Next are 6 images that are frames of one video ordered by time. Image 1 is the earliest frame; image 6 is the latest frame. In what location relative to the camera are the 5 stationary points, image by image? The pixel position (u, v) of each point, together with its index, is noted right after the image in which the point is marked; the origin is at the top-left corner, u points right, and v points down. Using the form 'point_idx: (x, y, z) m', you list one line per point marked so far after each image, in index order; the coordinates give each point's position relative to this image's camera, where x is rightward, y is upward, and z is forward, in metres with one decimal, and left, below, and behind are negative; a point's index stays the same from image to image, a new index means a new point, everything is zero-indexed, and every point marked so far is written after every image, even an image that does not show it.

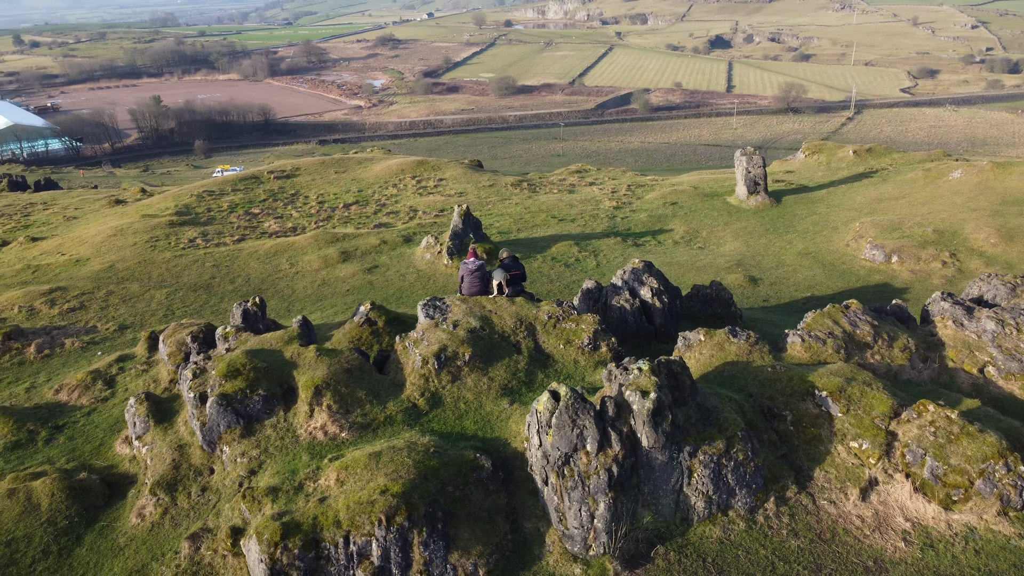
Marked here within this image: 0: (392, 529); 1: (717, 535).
0: (-2.6, -5.2, +17.5) m
1: (+5.0, -5.9, +19.3) m
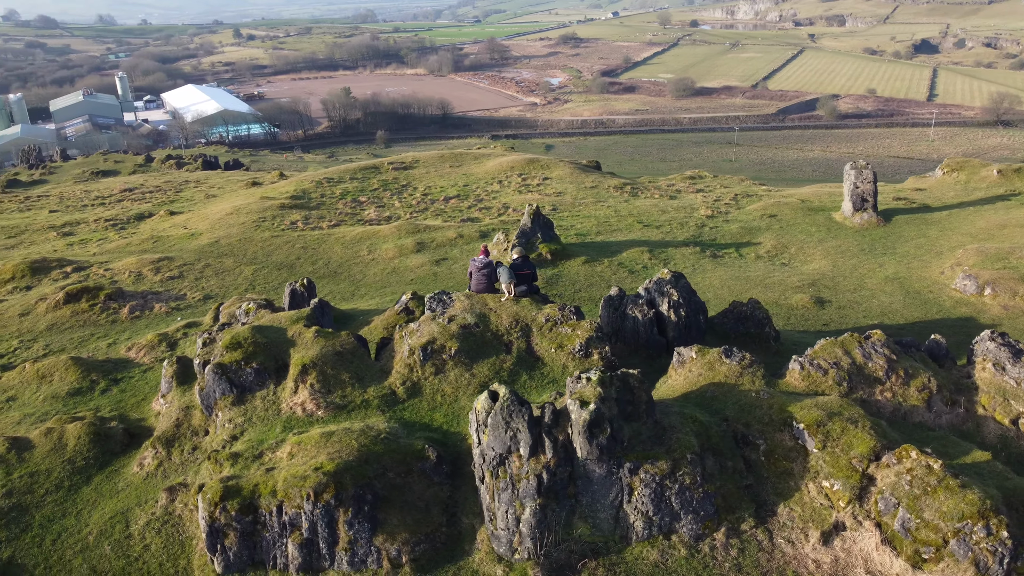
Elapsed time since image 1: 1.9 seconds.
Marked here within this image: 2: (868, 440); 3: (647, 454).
0: (-4.4, -4.9, +18.4) m
1: (+3.3, -6.2, +18.7) m
2: (+8.6, -3.7, +19.4) m
3: (+3.2, -3.9, +19.0) m
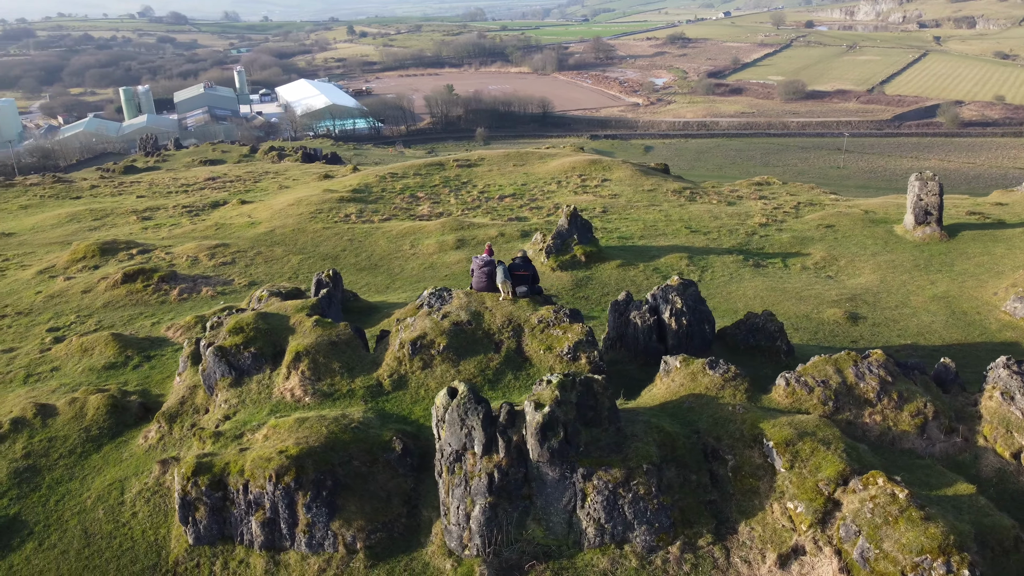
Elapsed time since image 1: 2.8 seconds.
0: (-5.5, -4.7, +19.2) m
1: (+2.1, -6.3, +18.5) m
2: (+7.5, -4.0, +18.6) m
3: (+2.1, -4.0, +18.9) m
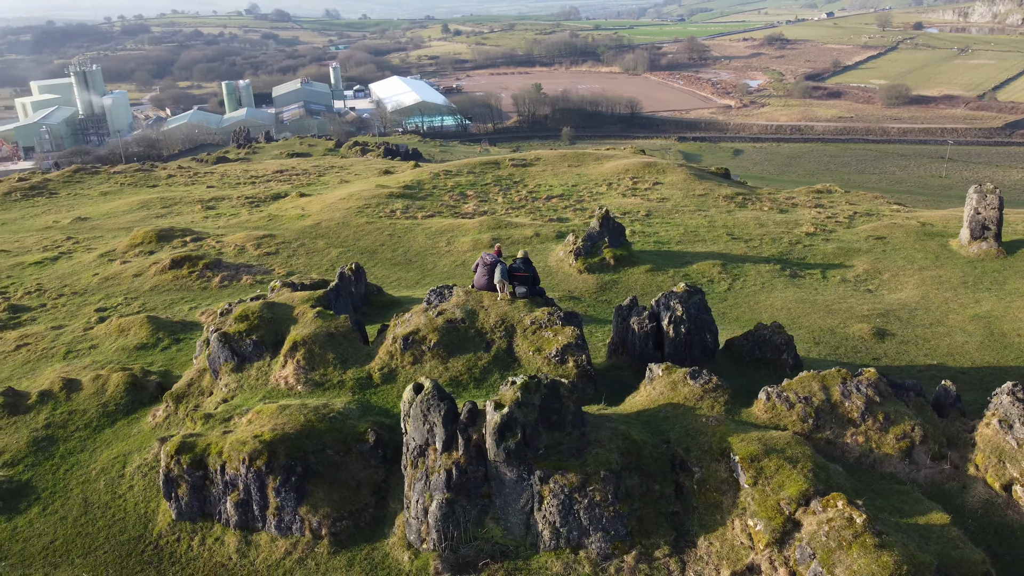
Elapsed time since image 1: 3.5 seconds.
0: (-6.4, -4.5, +20.0) m
1: (+1.0, -6.4, +18.5) m
2: (+6.5, -4.4, +18.0) m
3: (+1.1, -4.1, +18.9) m
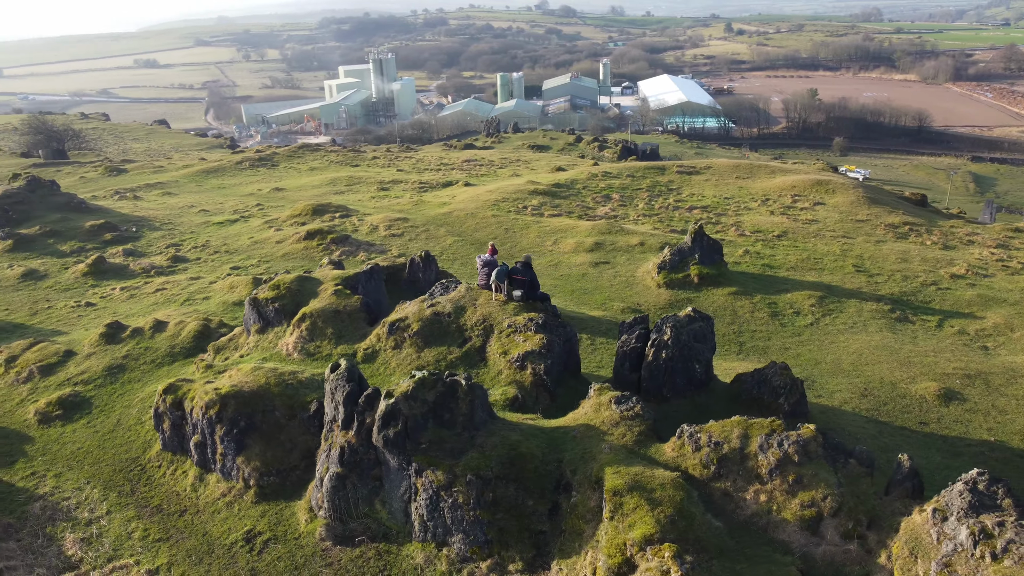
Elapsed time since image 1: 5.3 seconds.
0: (-8.7, -3.6, +22.9) m
1: (-2.3, -6.4, +19.2) m
2: (+3.0, -5.0, +17.0) m
3: (-1.8, -4.2, +19.5) m
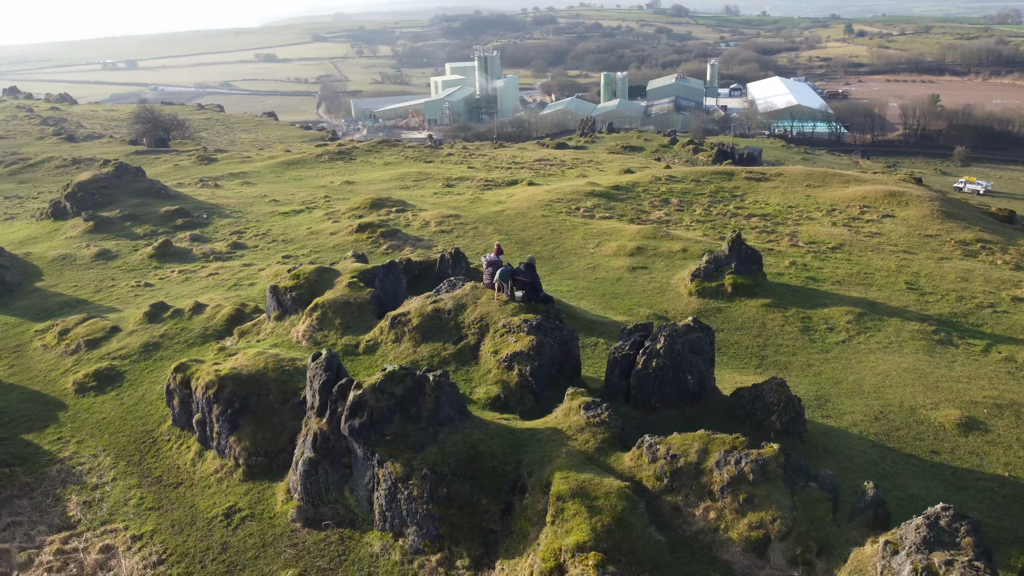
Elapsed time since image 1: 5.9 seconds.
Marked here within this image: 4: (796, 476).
0: (-9.2, -3.2, +24.2) m
1: (-3.4, -6.3, +19.8) m
2: (+1.6, -5.2, +17.0) m
3: (-2.8, -4.1, +19.9) m
4: (+6.8, -4.3, +18.4) m
